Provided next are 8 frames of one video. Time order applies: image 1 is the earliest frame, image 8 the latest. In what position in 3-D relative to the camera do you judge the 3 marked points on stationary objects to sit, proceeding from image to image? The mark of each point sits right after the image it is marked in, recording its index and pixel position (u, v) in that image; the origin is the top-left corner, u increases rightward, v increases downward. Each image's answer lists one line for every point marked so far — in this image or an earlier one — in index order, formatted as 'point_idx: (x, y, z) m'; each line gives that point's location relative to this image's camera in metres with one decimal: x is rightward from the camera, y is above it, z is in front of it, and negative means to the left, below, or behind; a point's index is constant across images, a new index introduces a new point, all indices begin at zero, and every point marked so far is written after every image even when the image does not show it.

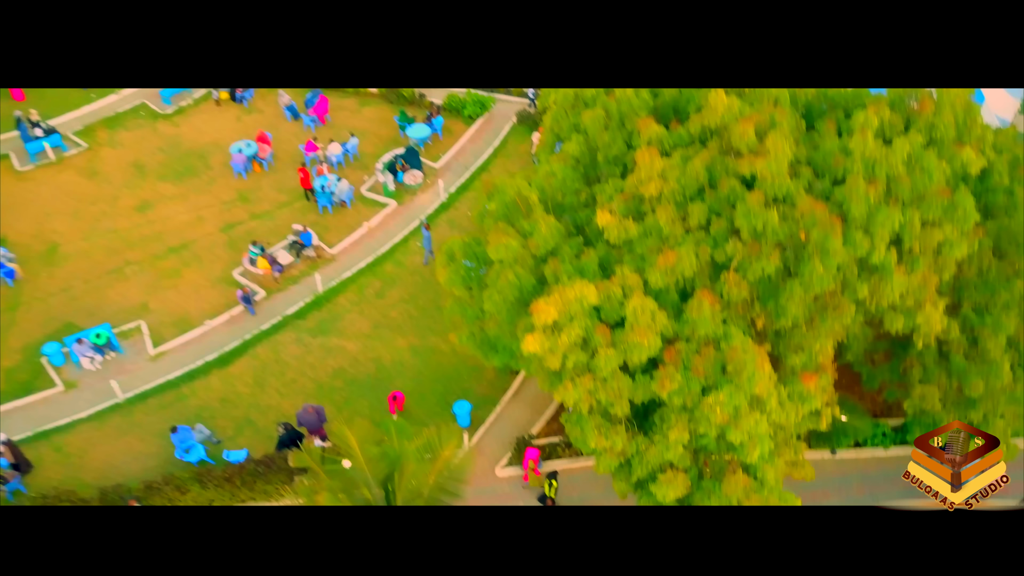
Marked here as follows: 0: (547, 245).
0: (+0.6, +0.8, +14.3) m
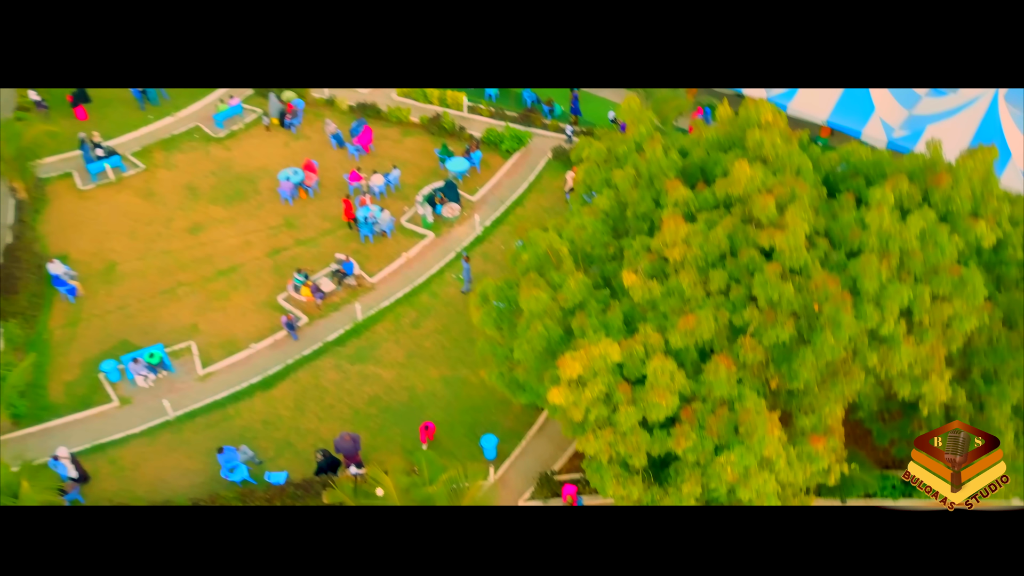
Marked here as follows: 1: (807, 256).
0: (+1.2, -0.2, +15.2) m
1: (+5.1, +0.5, +14.1) m
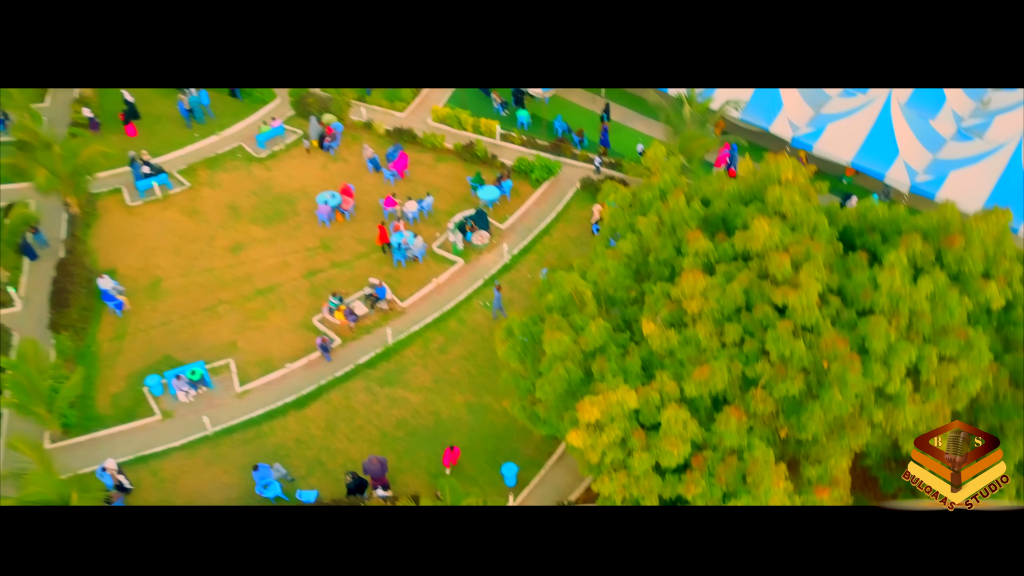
0: (+1.7, -1.1, +16.0) m
1: (+5.6, -0.5, +14.8) m
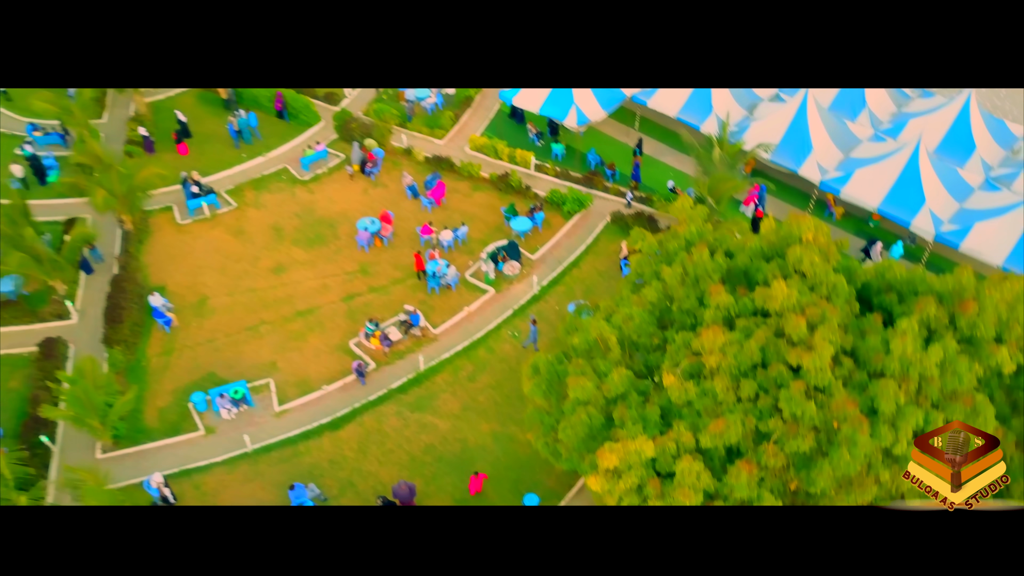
0: (+2.2, -2.1, +16.9) m
1: (+6.1, -1.7, +15.5) m
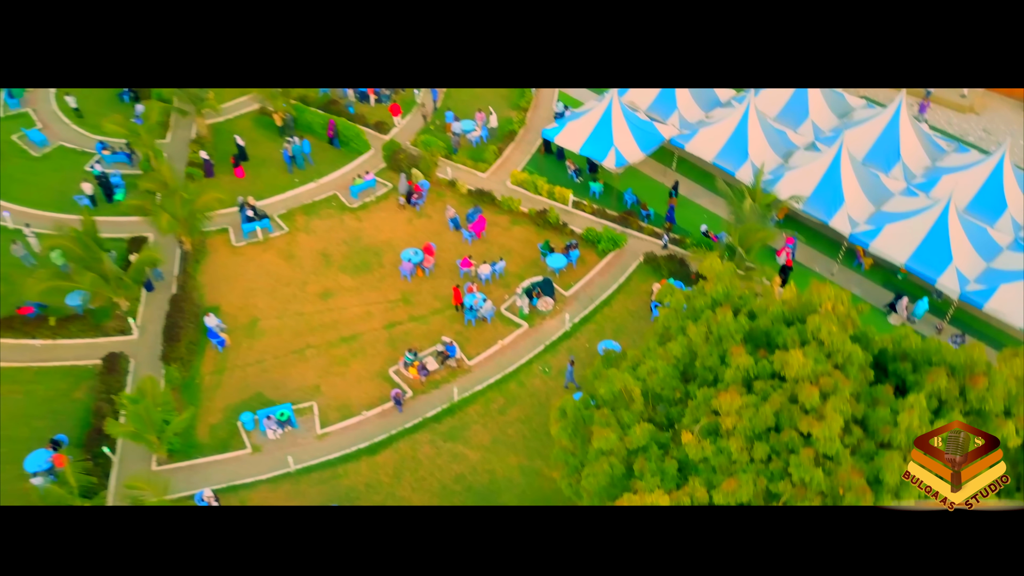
0: (+2.8, -3.4, +18.0) m
1: (+6.7, -3.1, +16.5) m
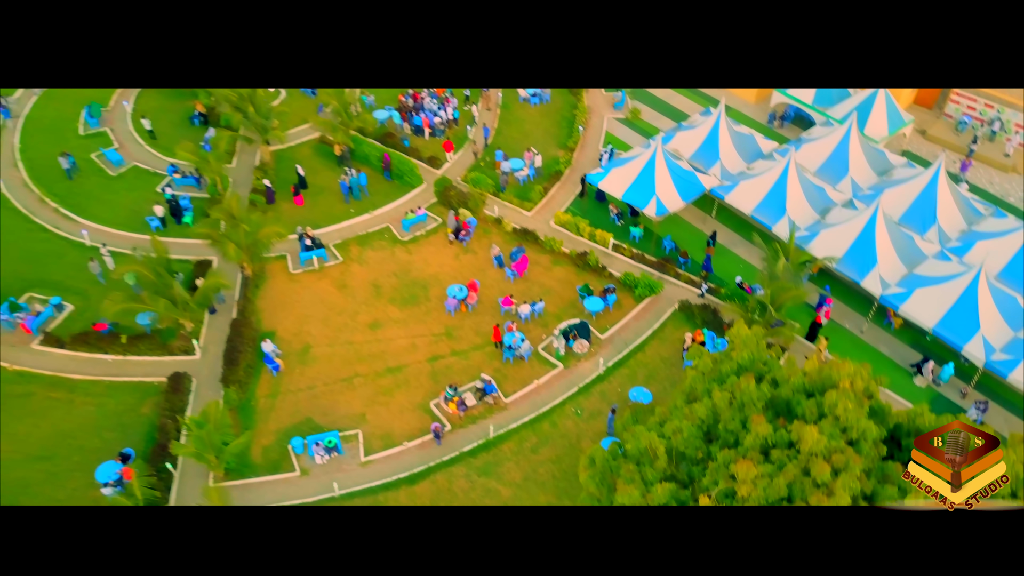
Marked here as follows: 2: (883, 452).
0: (+3.5, -5.0, +19.3) m
1: (+7.3, -5.0, +17.6) m
2: (+8.4, -3.8, +18.6) m
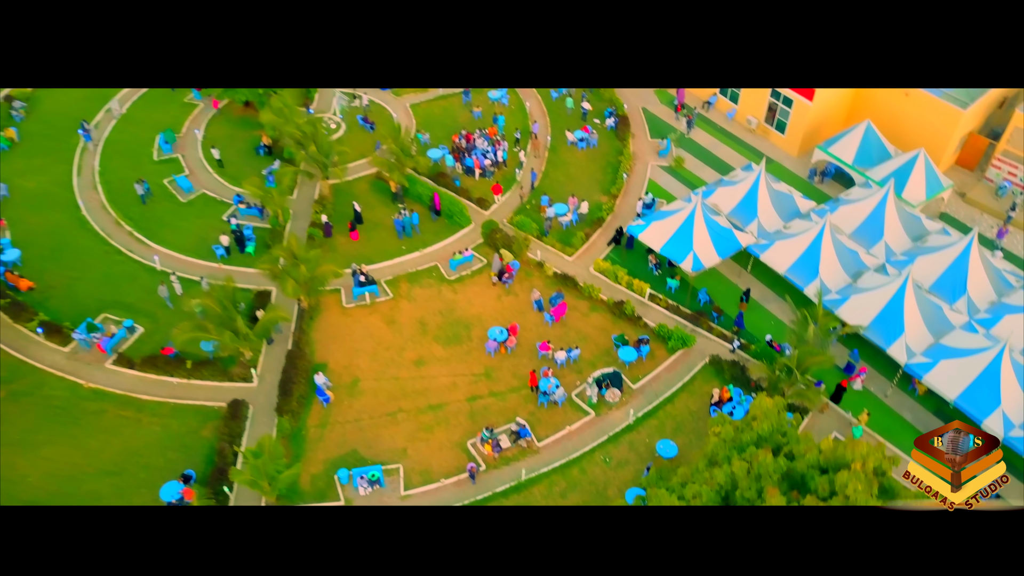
0: (+4.2, -7.0, +20.8) m
1: (+7.9, -7.1, +18.9) m
2: (+9.1, -6.0, +19.8) m
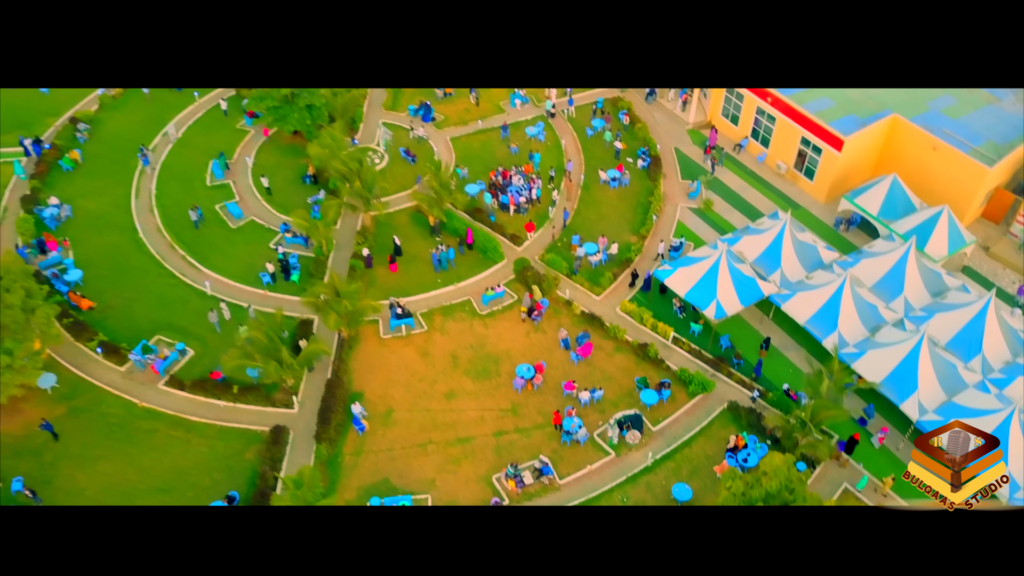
0: (+4.7, -8.9, +22.3) m
1: (+8.3, -9.1, +20.3) m
2: (+9.6, -8.1, +21.1) m
